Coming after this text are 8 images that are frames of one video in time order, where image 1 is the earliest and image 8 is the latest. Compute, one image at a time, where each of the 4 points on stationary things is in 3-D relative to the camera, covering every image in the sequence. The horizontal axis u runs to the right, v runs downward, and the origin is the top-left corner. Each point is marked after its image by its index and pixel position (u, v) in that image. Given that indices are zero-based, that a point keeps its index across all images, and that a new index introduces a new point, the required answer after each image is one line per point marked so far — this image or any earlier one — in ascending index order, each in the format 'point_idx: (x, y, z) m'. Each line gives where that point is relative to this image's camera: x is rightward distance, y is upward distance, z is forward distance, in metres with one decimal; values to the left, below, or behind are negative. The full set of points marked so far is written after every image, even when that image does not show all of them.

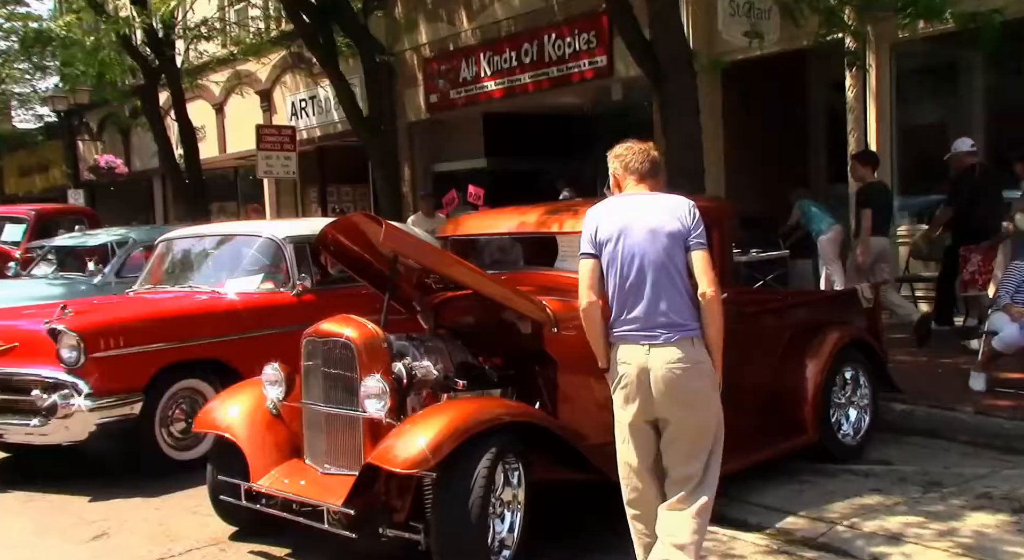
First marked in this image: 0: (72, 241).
0: (-4.6, +0.4, +10.5) m
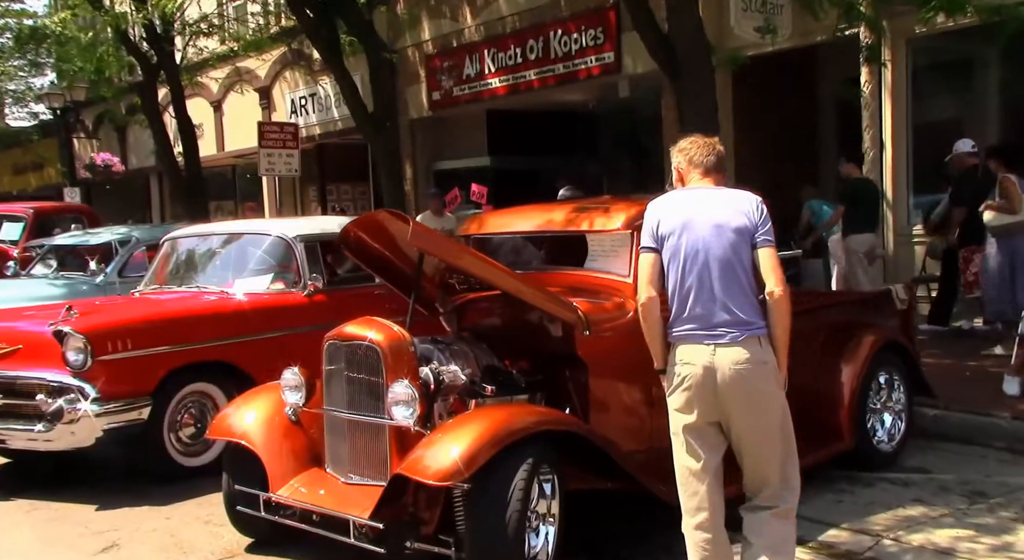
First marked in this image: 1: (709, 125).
0: (-4.5, +0.4, +10.2) m
1: (+1.7, +1.3, +8.4) m
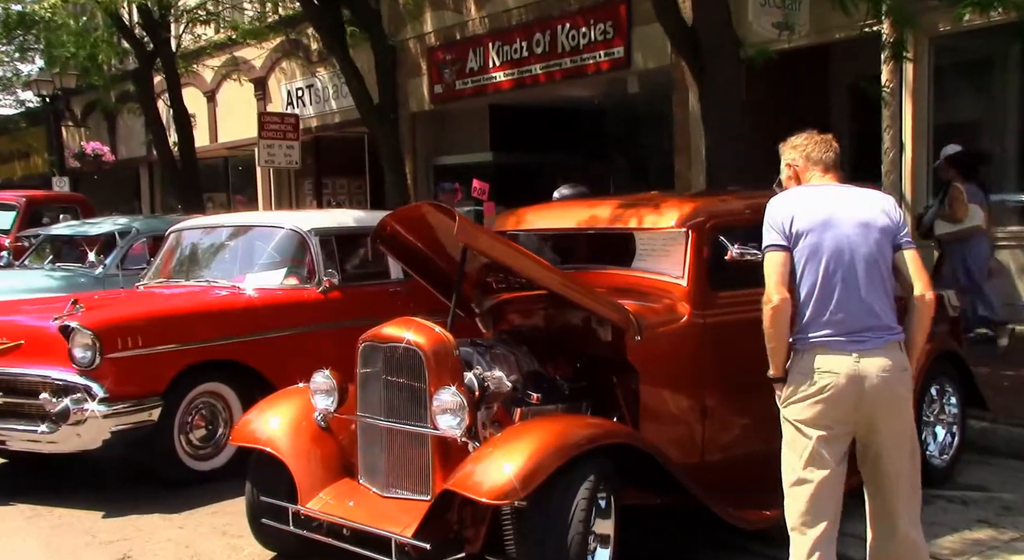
0: (-4.4, +0.5, +9.9) m
1: (+1.8, +1.3, +8.1) m
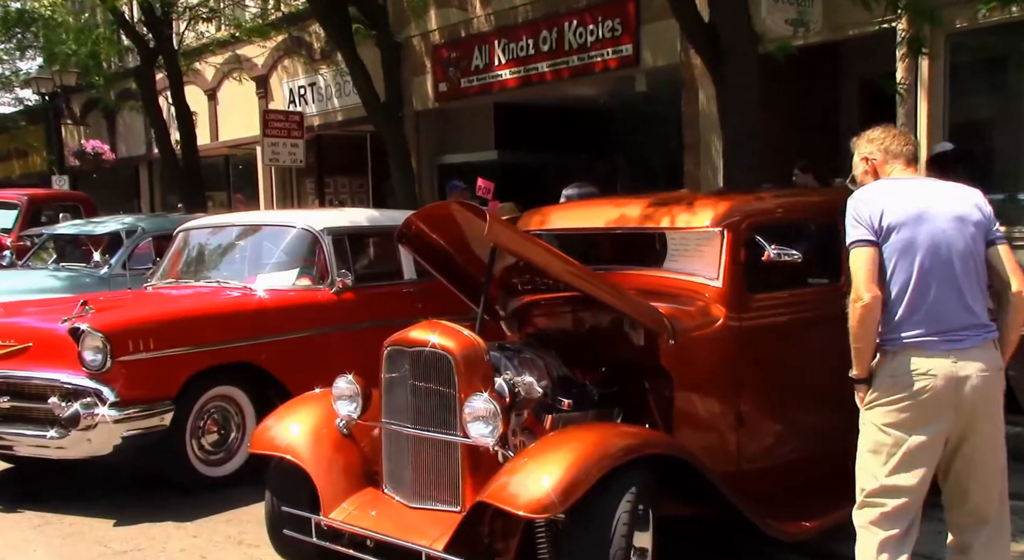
0: (-4.3, +0.5, +9.7) m
1: (+1.9, +1.3, +8.0) m
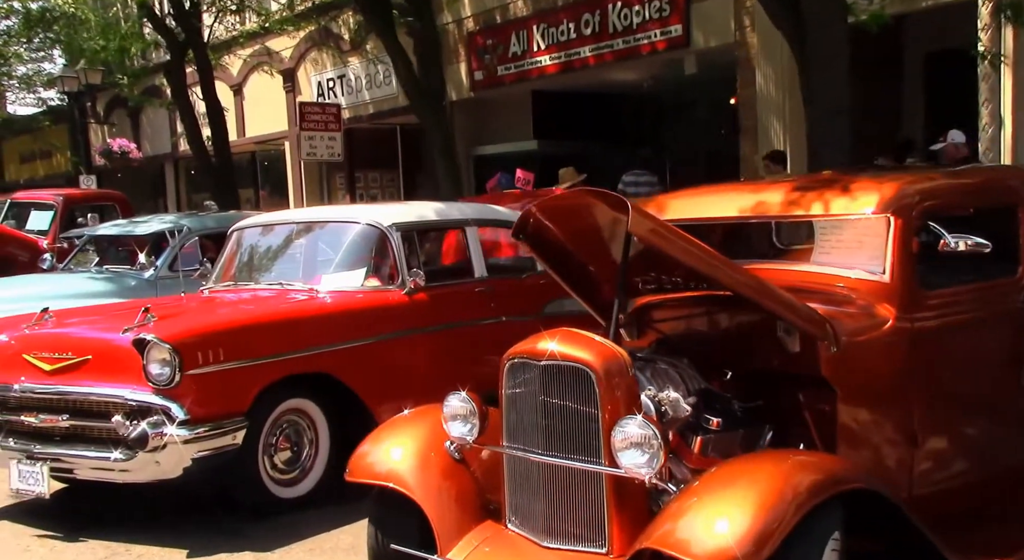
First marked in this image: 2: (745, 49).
0: (-3.7, +0.5, +9.3) m
1: (+2.5, +1.4, +7.4) m
2: (+2.7, +2.6, +11.2) m
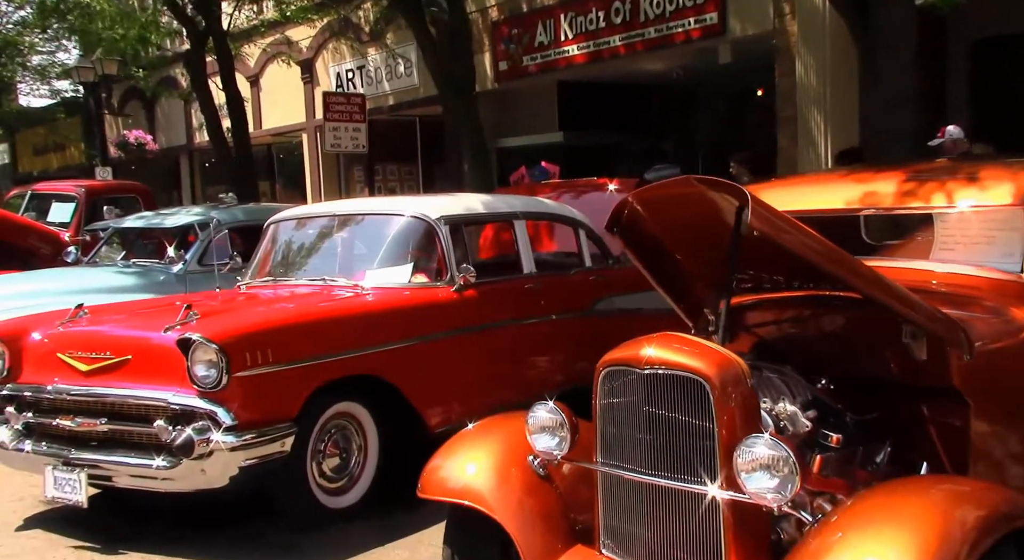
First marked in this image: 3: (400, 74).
0: (-3.3, +0.5, +9.0) m
1: (+2.8, +1.4, +7.1) m
2: (+3.1, +2.7, +10.8) m
3: (-1.8, +3.3, +15.8) m
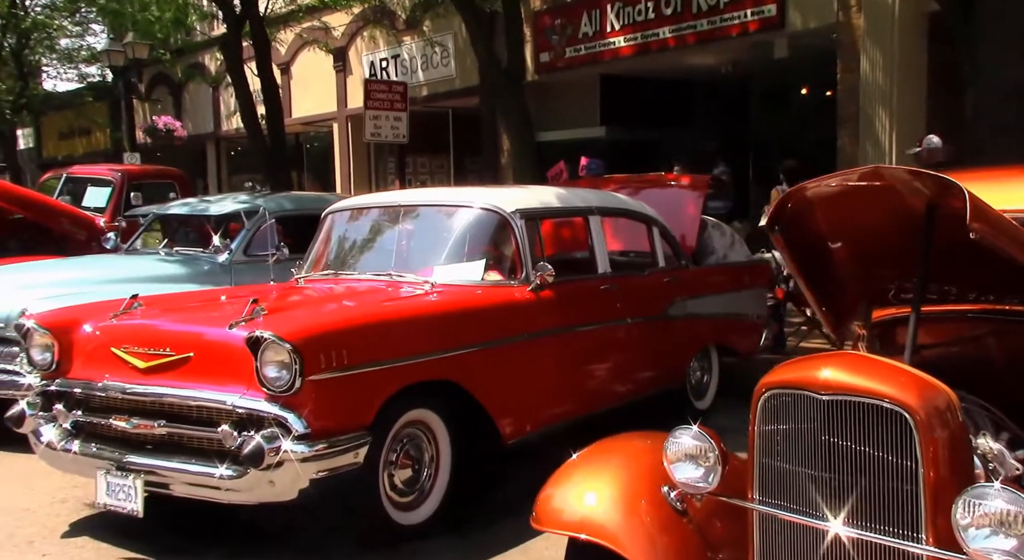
0: (-2.8, +0.6, +8.6) m
1: (+3.3, +1.3, +6.6) m
2: (+3.7, +2.6, +10.4) m
3: (-1.1, +3.4, +15.4) m
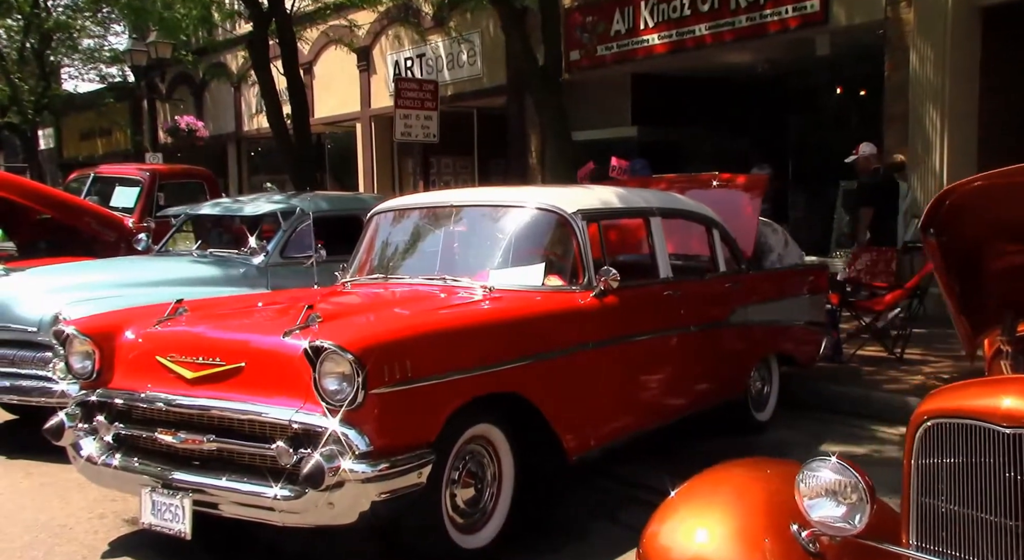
0: (-2.4, +0.6, +8.3) m
1: (+3.7, +1.3, +6.2) m
2: (+4.1, +2.6, +10.0) m
3: (-0.6, +3.4, +15.1) m
